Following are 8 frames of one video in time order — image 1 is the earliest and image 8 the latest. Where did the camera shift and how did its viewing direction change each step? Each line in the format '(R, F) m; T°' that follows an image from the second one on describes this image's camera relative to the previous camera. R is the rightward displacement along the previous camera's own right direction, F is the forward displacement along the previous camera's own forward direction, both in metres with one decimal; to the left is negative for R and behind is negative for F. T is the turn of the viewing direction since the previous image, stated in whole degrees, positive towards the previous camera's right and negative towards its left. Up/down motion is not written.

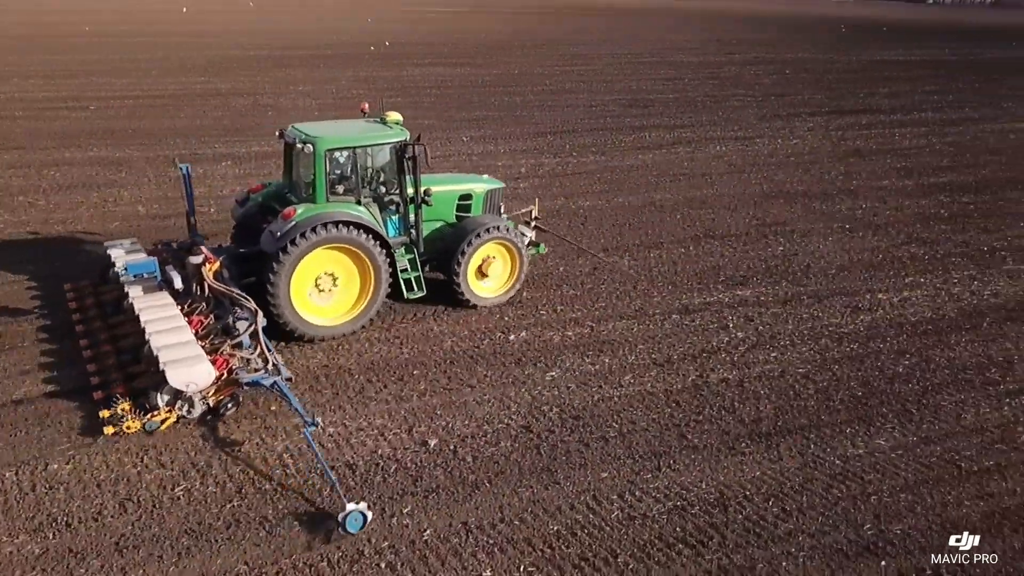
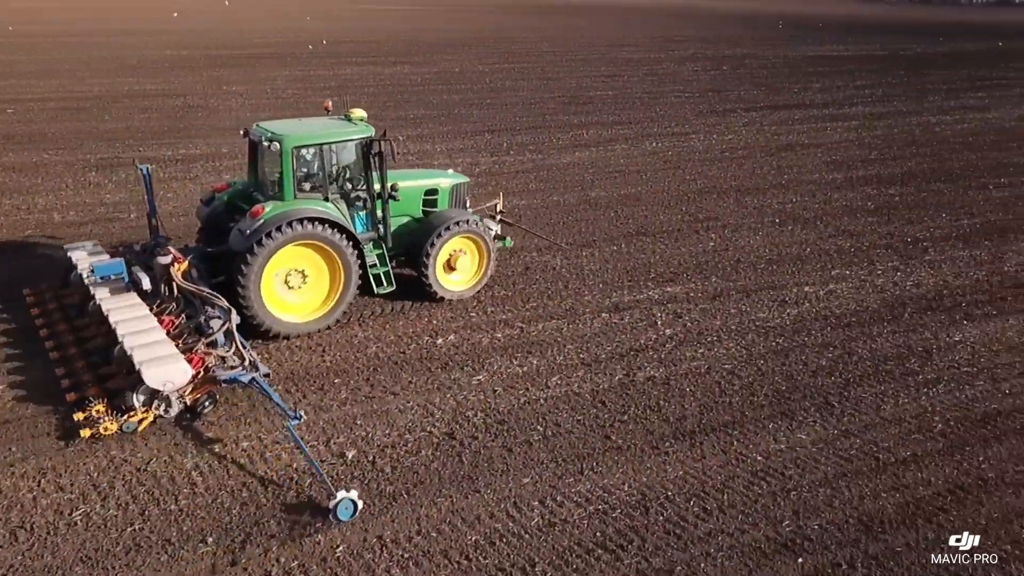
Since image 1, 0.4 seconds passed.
(+0.2, +0.1) m; +3°
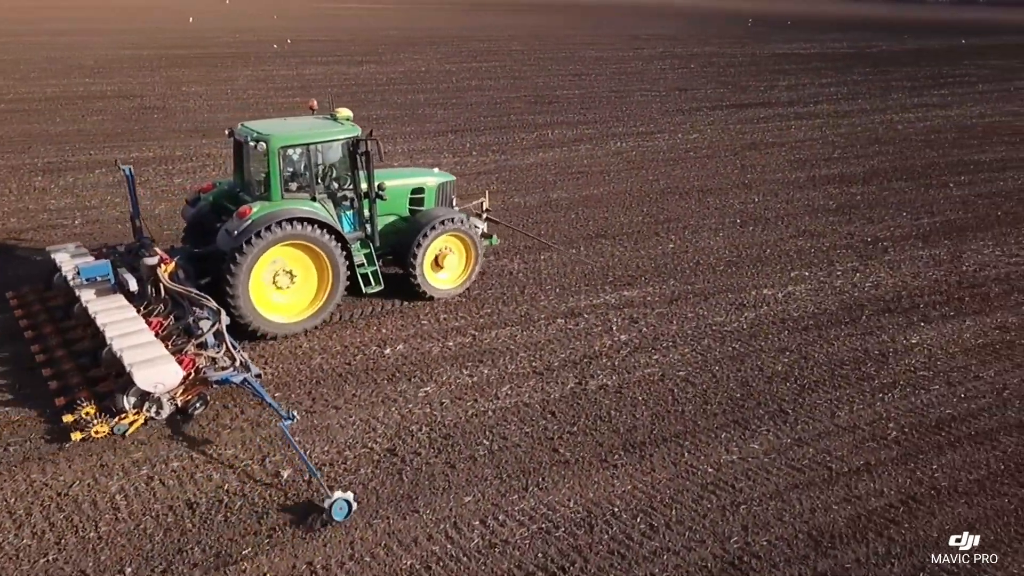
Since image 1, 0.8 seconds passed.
(+0.2, +0.2) m; +2°
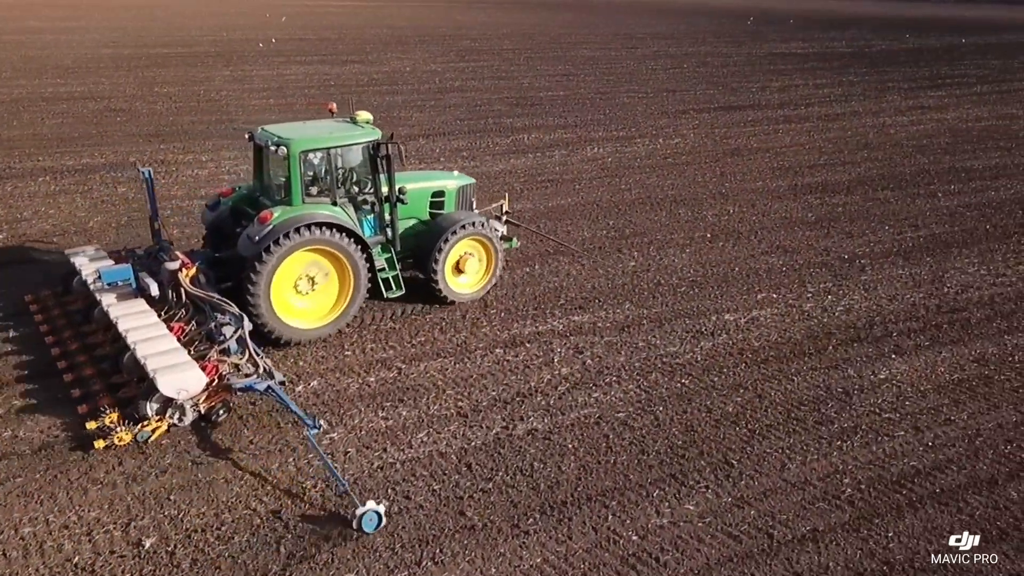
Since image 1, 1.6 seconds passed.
(+0.7, +0.7) m; 0°
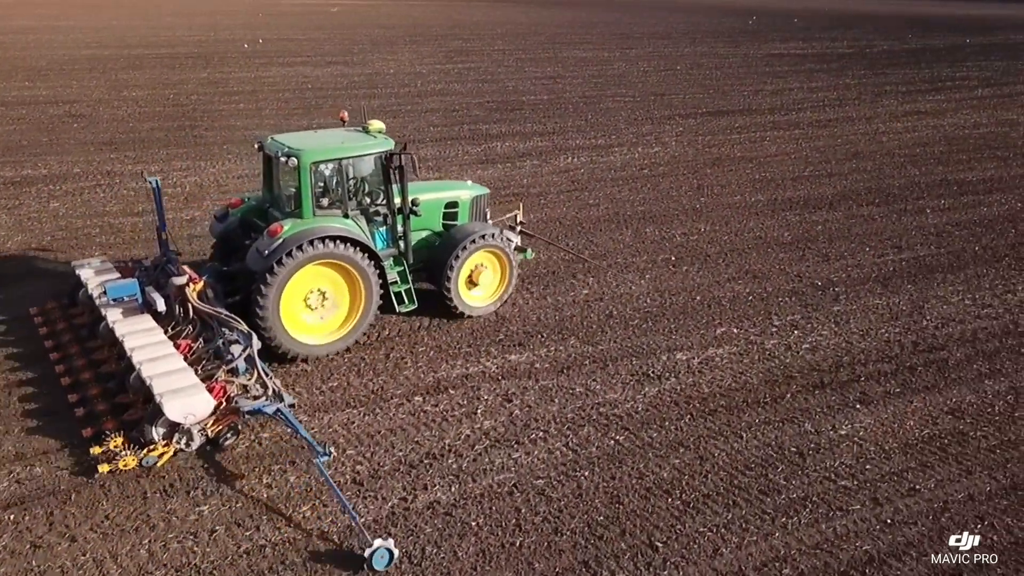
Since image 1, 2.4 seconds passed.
(+0.7, +0.8) m; 0°
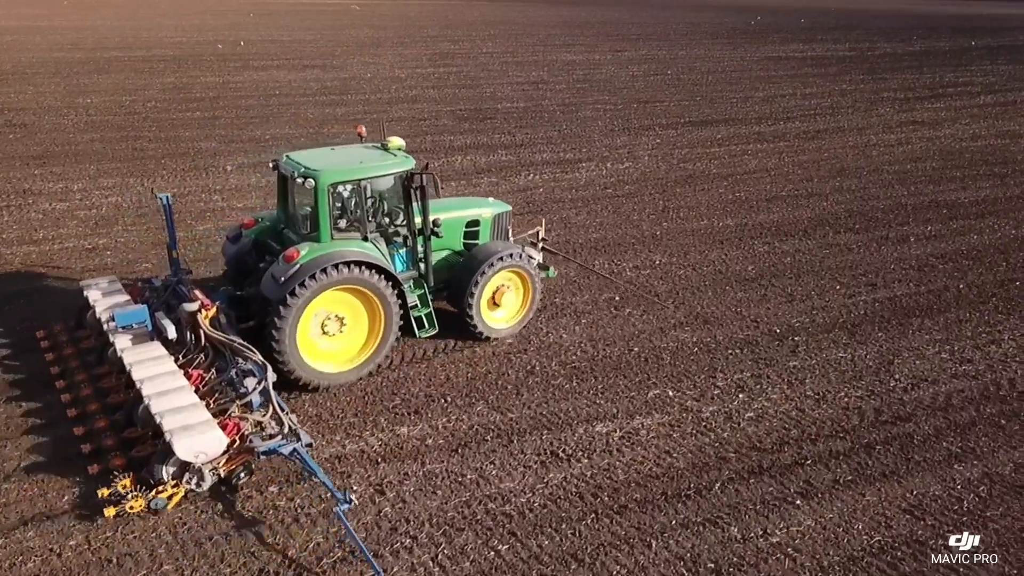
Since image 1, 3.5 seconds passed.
(+0.9, +1.1) m; -1°
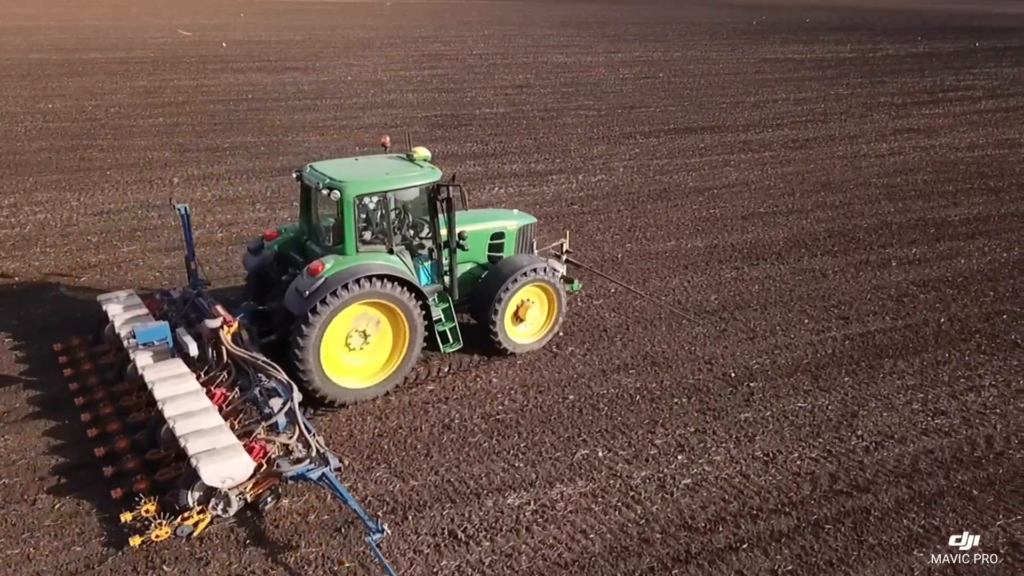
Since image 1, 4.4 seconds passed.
(+0.8, +0.8) m; 0°
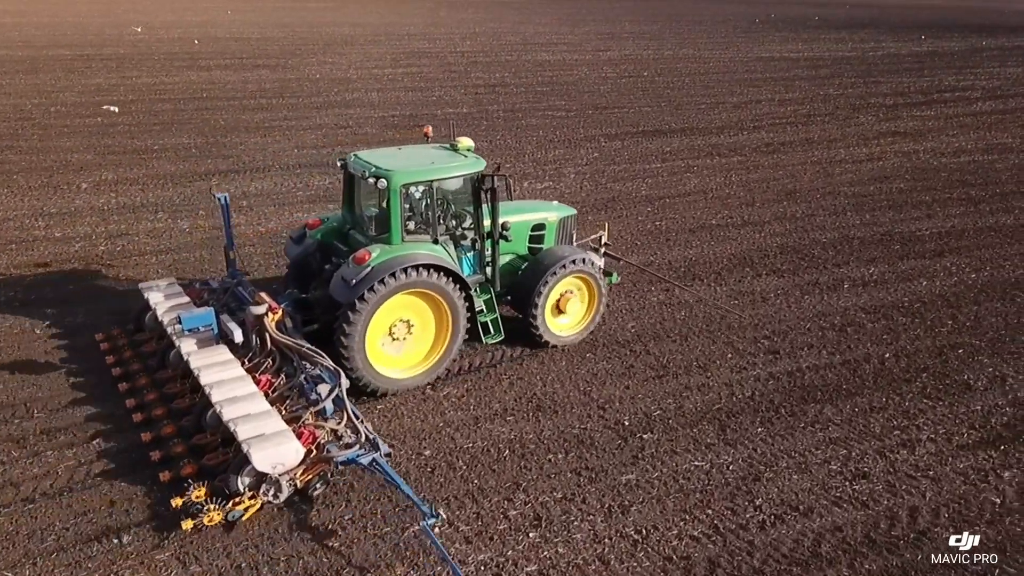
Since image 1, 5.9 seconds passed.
(+1.3, +1.1) m; -1°
